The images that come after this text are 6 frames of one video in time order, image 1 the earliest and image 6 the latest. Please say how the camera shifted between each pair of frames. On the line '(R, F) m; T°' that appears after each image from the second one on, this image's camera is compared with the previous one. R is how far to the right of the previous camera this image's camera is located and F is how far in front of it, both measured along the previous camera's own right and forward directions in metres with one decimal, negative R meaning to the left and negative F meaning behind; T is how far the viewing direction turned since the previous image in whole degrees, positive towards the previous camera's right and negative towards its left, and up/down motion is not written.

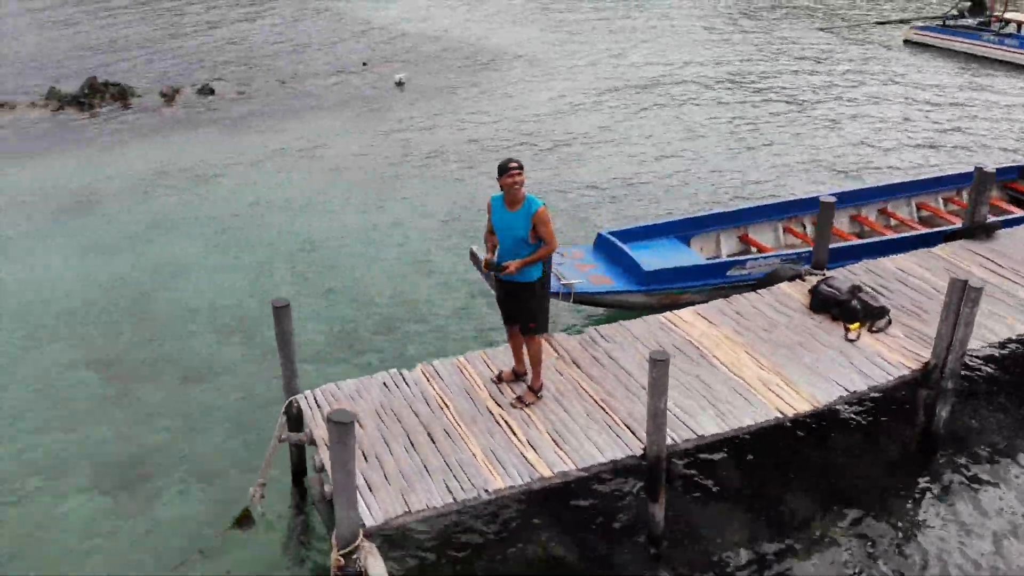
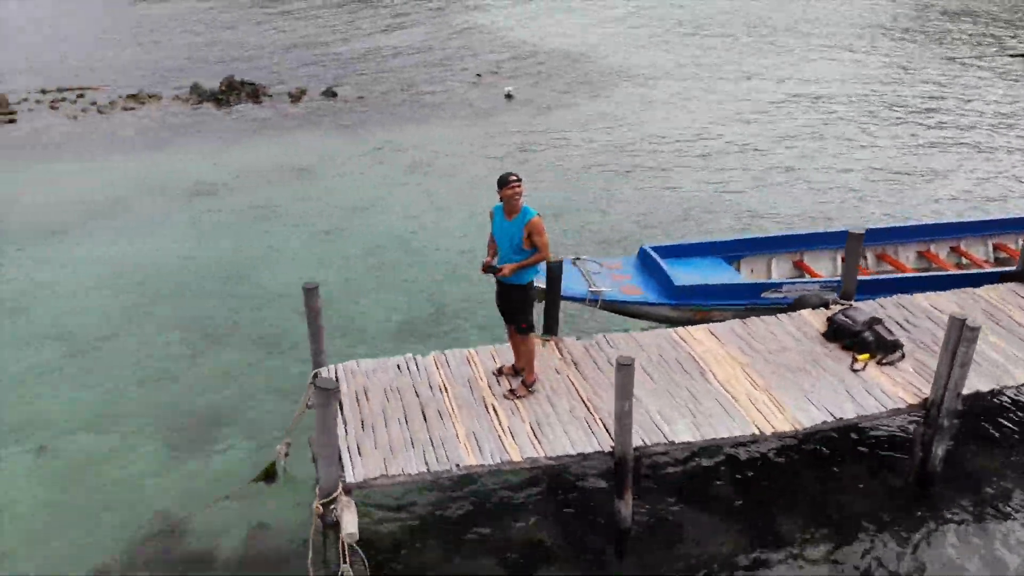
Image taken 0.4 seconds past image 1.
(+1.4, -0.6) m; -9°
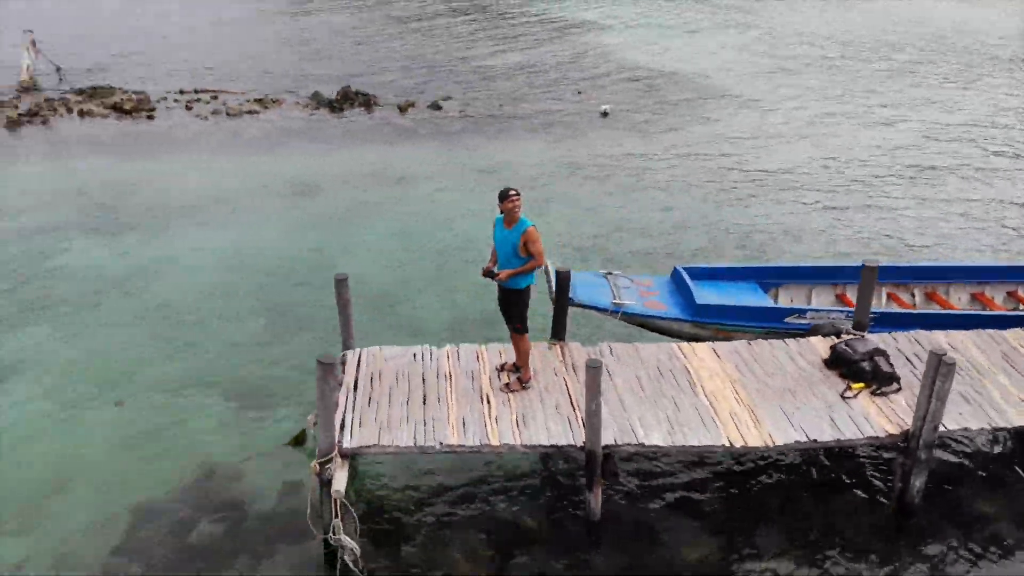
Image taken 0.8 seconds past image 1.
(+1.4, -0.8) m; -8°
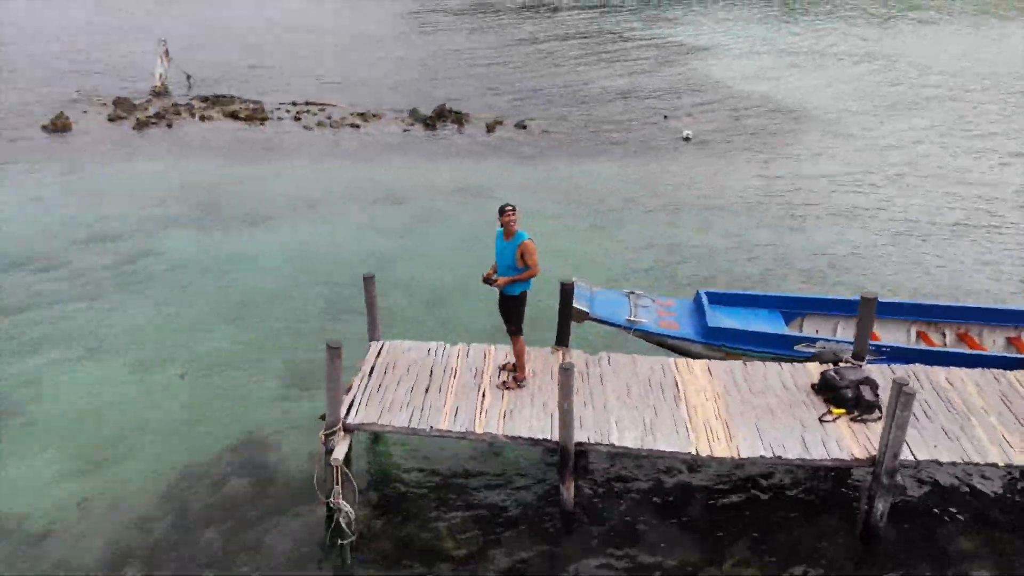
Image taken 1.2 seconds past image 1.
(+1.3, -0.9) m; -7°
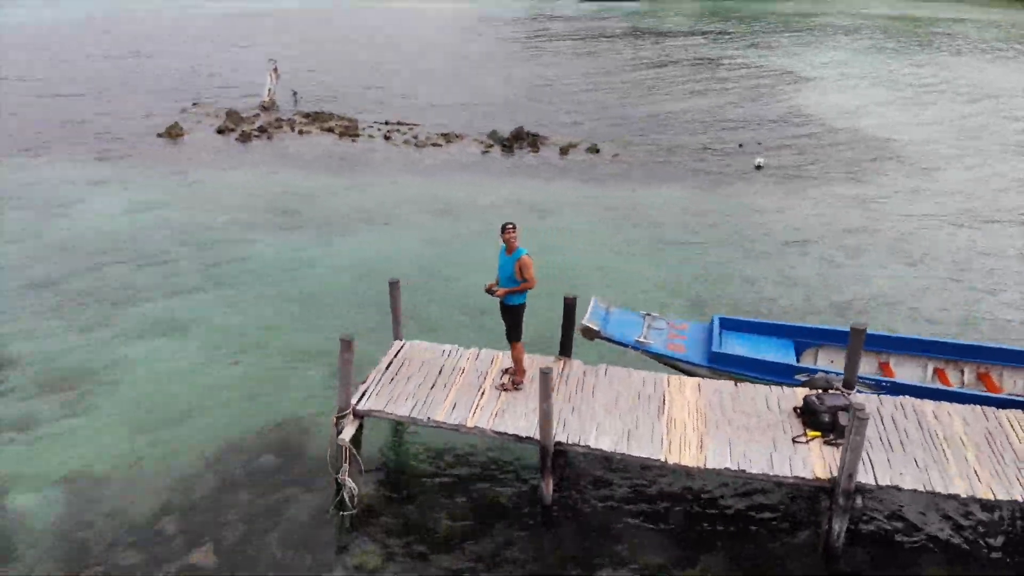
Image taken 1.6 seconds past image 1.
(+1.3, -1.0) m; -6°
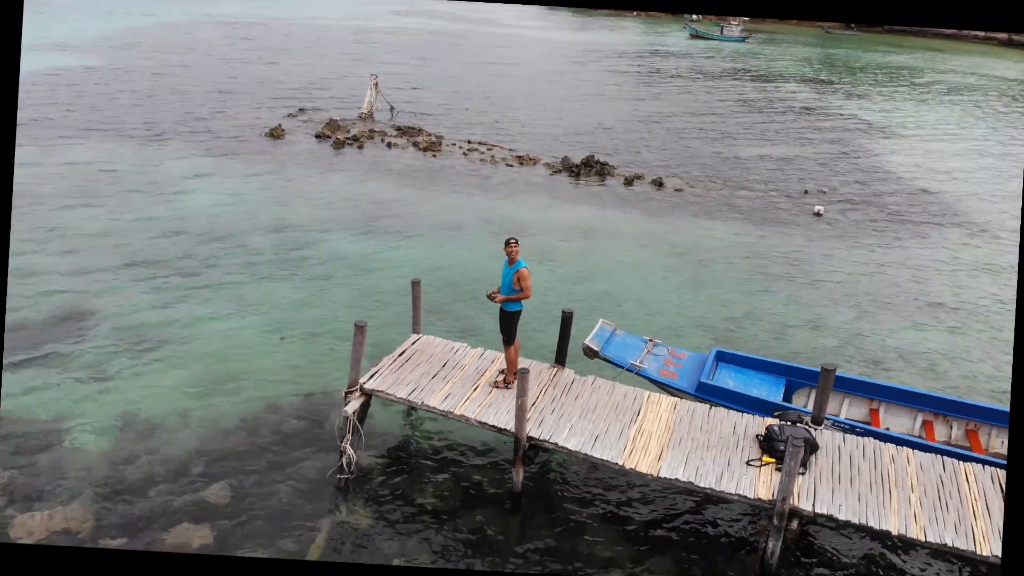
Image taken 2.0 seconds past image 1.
(+1.4, -1.3) m; -6°
